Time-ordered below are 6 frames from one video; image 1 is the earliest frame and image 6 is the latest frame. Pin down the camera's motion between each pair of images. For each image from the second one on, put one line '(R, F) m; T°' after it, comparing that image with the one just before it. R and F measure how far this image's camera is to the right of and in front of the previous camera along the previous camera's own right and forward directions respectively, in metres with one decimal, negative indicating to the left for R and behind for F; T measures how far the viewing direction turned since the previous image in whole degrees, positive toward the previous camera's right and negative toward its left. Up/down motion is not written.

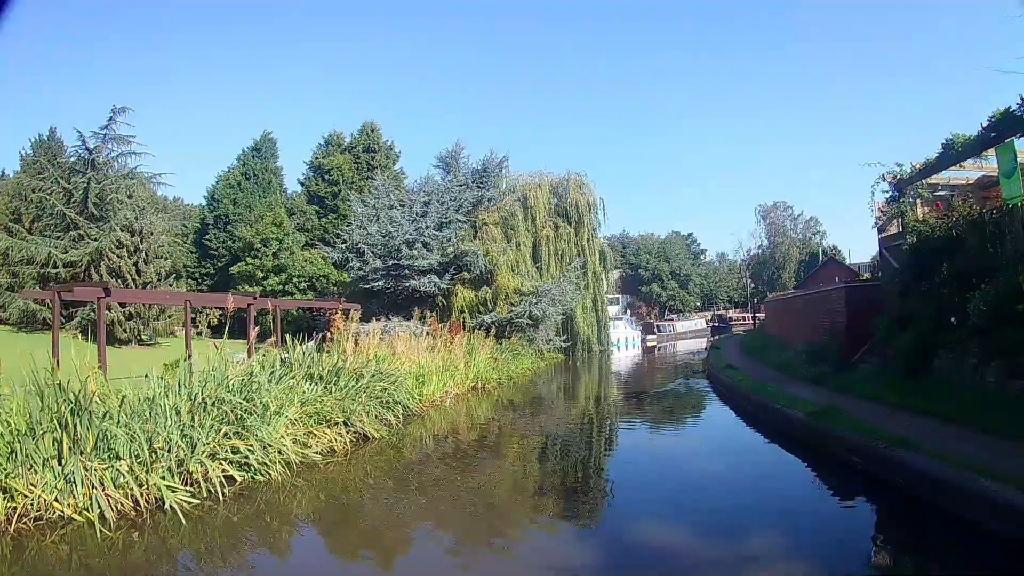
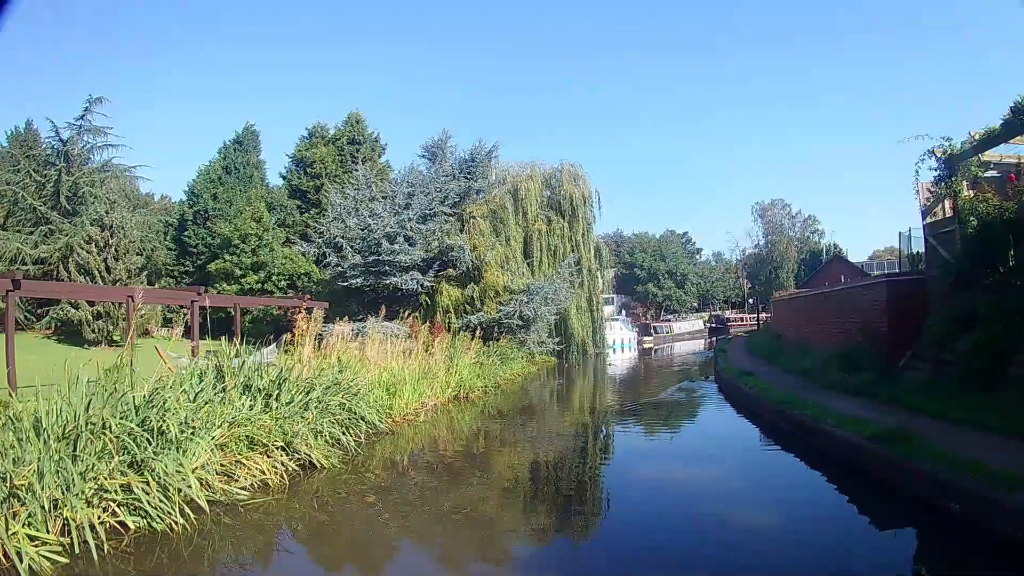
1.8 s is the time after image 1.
(+0.1, +1.6) m; +1°
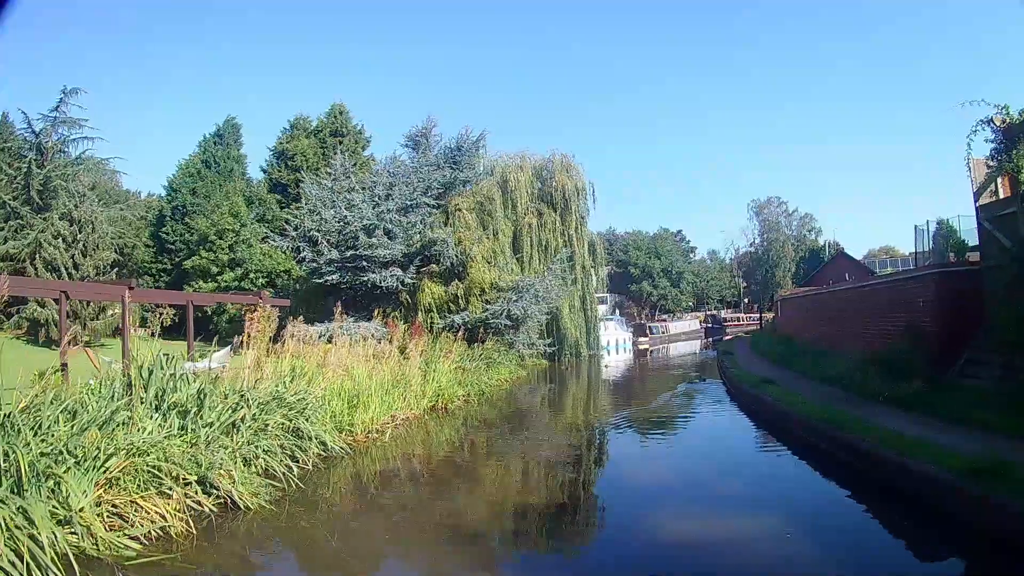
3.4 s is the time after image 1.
(+0.1, +1.4) m; +1°
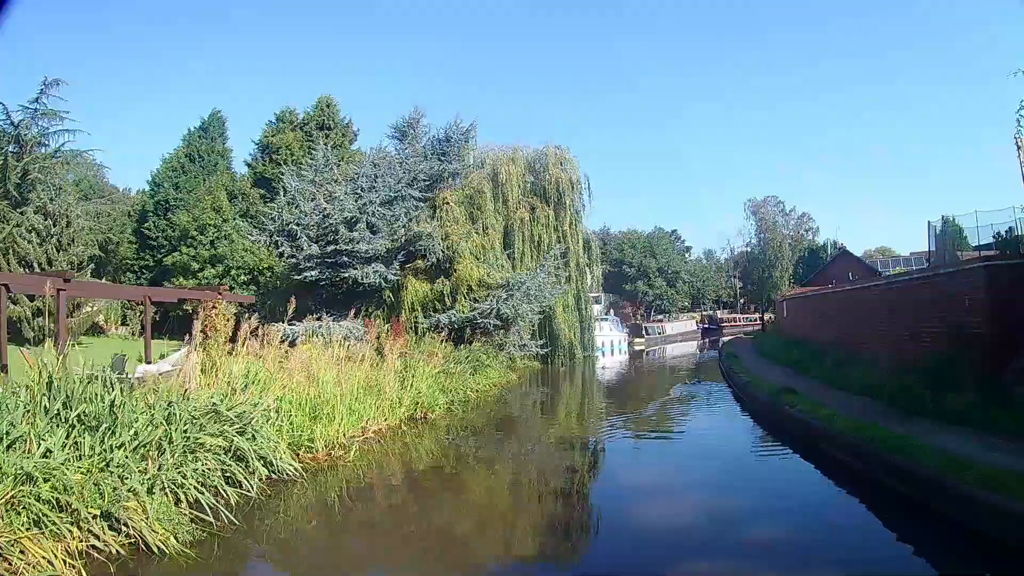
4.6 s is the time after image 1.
(+0.1, +1.0) m; +1°
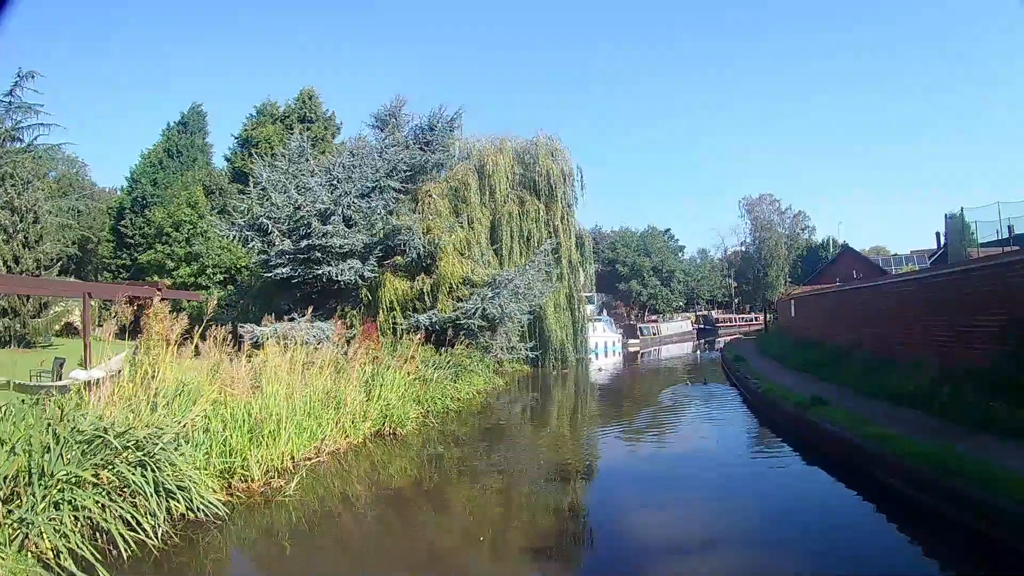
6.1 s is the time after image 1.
(+0.1, +1.2) m; +1°
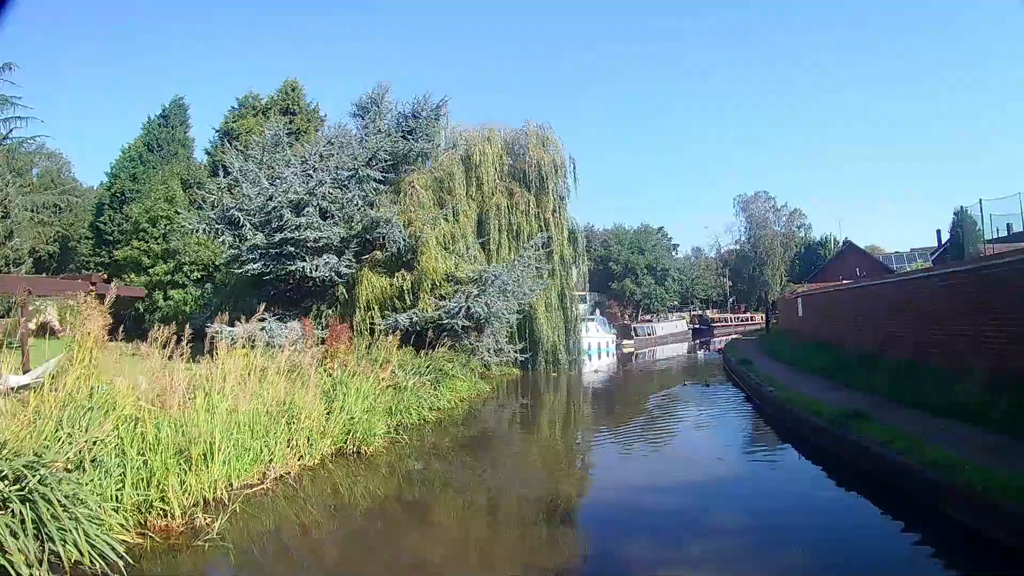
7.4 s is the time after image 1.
(+0.1, +1.0) m; +1°
